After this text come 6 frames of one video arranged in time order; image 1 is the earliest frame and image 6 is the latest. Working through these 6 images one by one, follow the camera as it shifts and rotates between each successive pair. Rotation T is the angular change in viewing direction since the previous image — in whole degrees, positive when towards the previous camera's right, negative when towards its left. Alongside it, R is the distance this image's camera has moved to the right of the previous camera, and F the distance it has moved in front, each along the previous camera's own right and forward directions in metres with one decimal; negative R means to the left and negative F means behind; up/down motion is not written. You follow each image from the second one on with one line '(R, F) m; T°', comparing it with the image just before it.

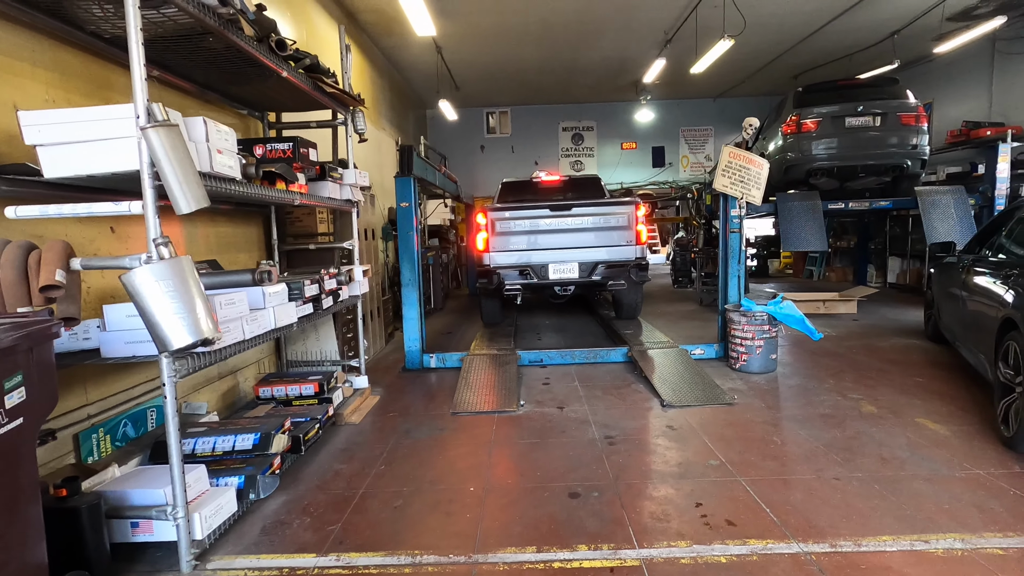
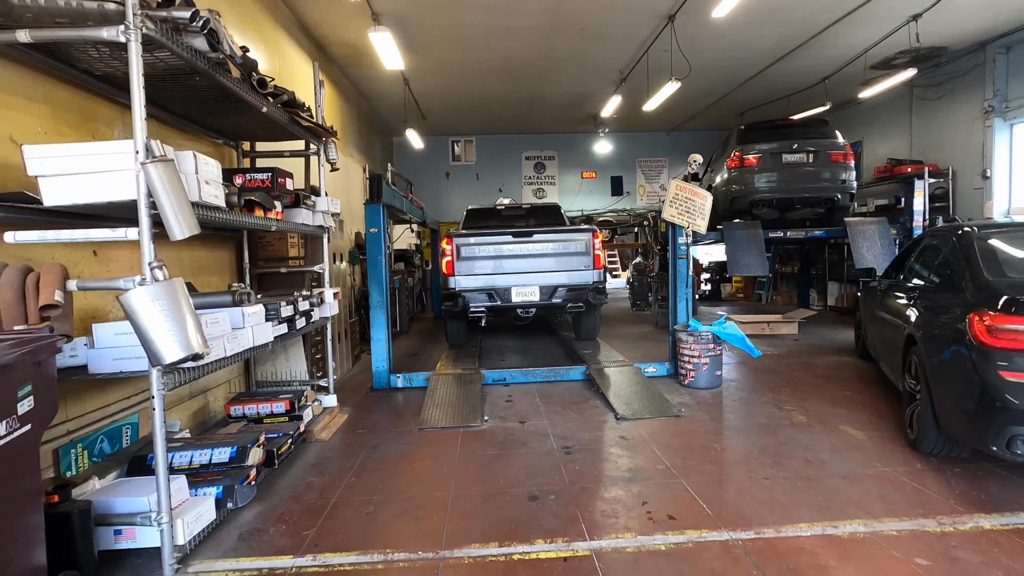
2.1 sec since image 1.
(0.0, -0.2) m; +4°
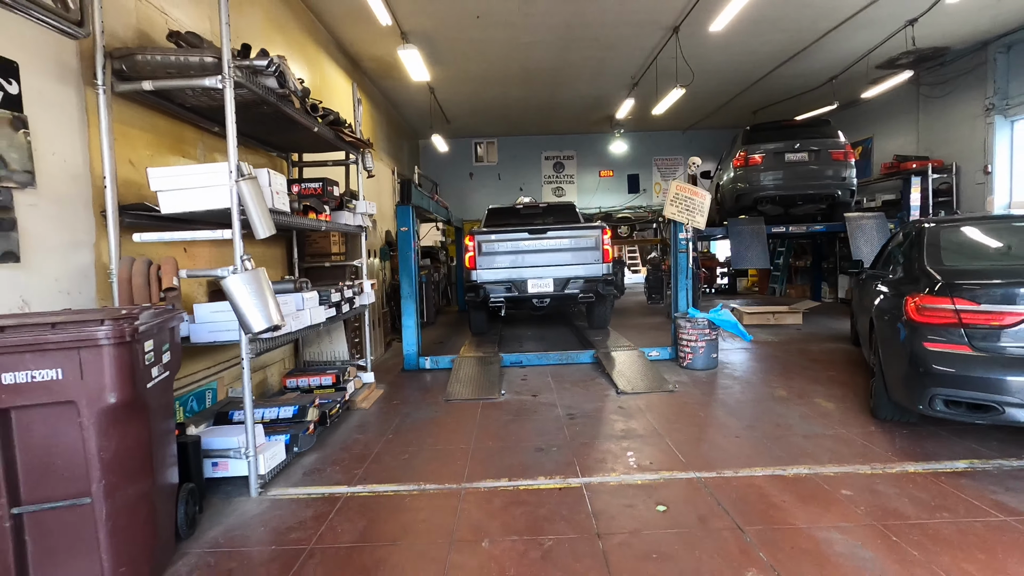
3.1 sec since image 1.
(+0.1, -0.5) m; -3°
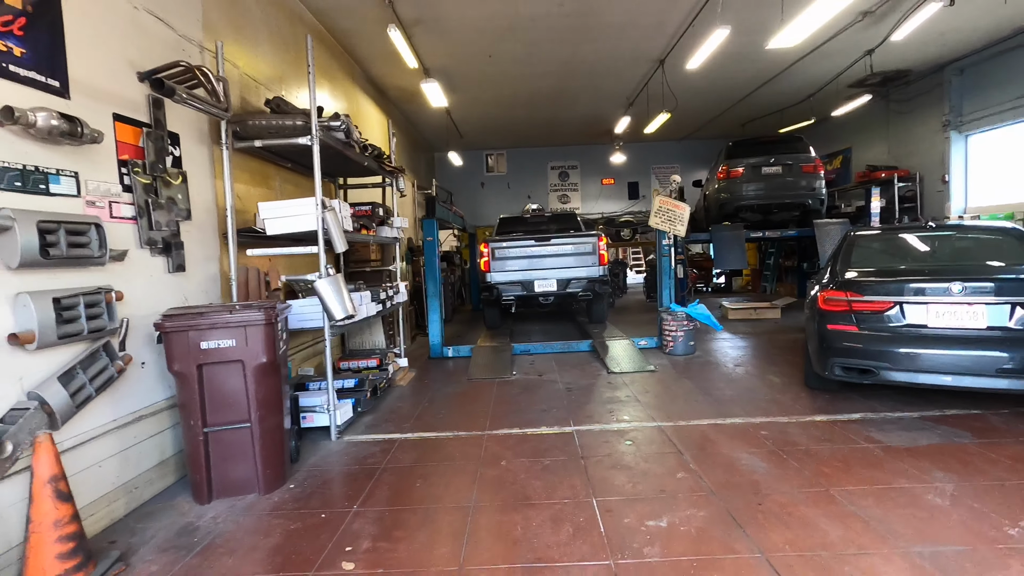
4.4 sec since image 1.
(0.0, -0.9) m; -1°
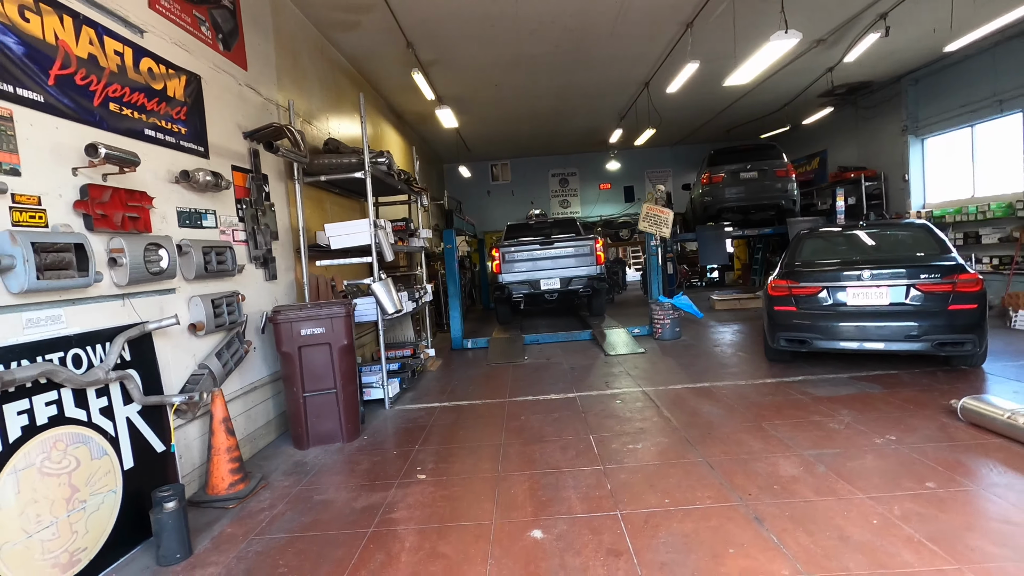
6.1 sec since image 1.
(-0.1, -0.9) m; 0°
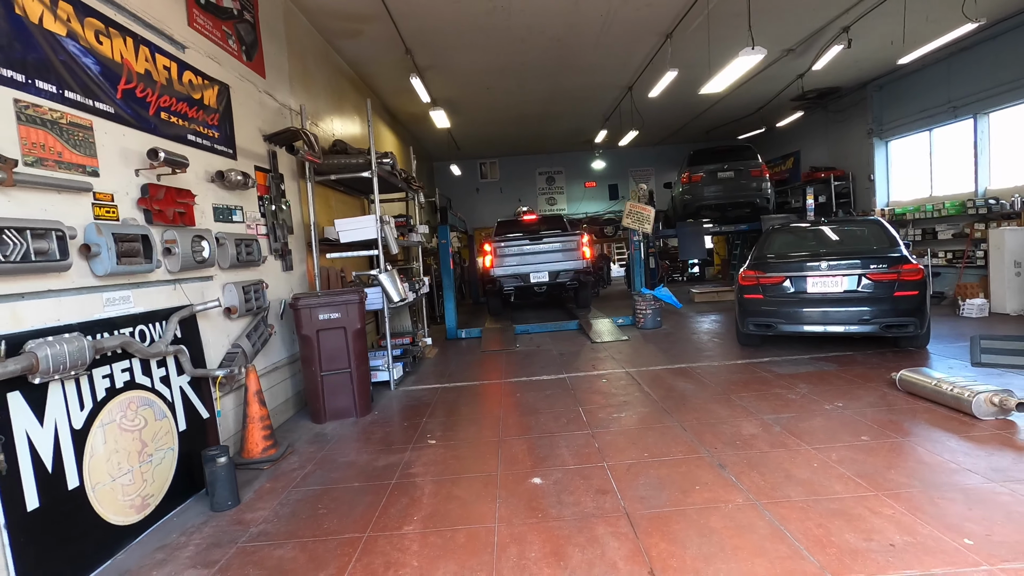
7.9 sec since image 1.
(-0.1, -0.4) m; +2°
